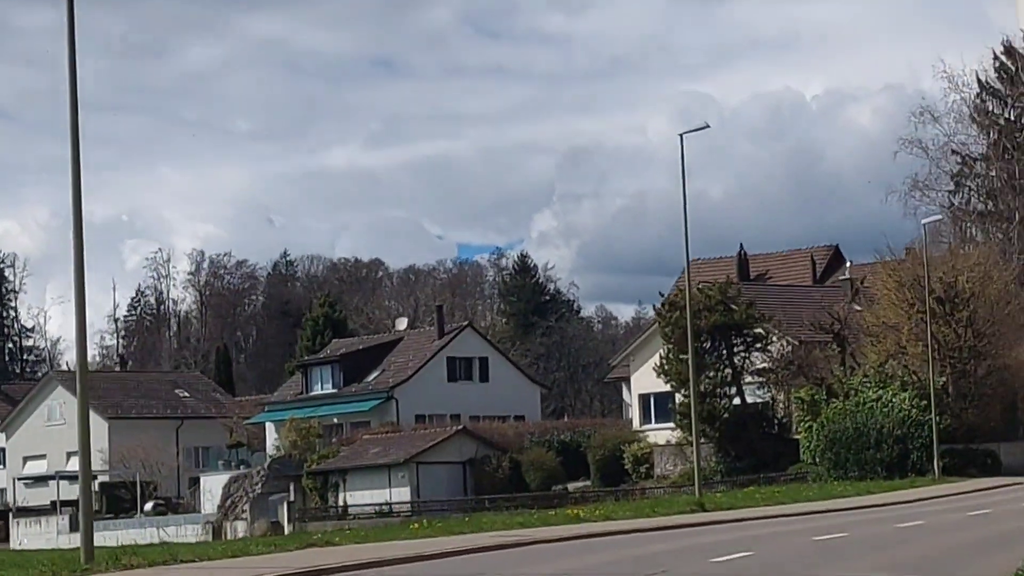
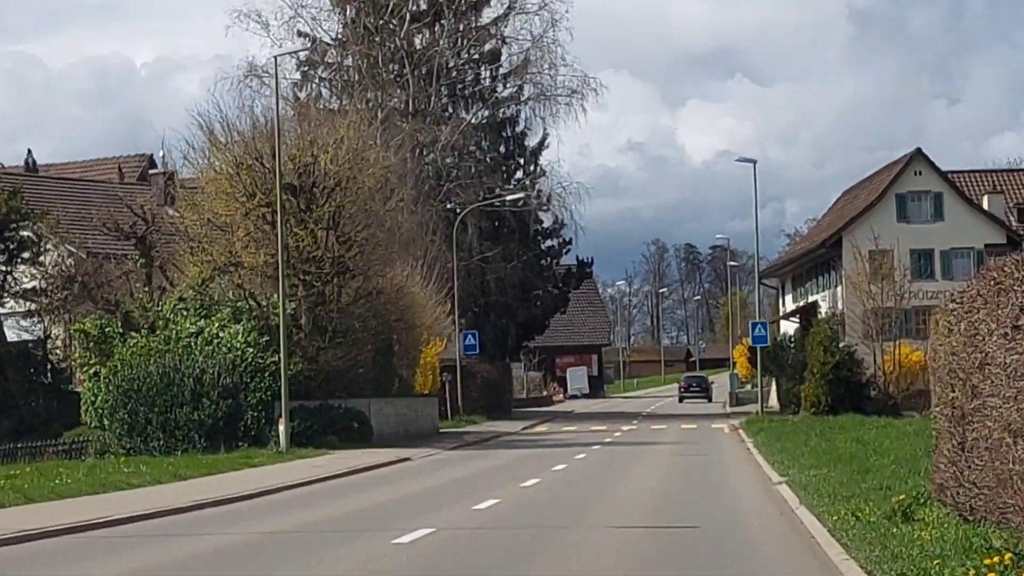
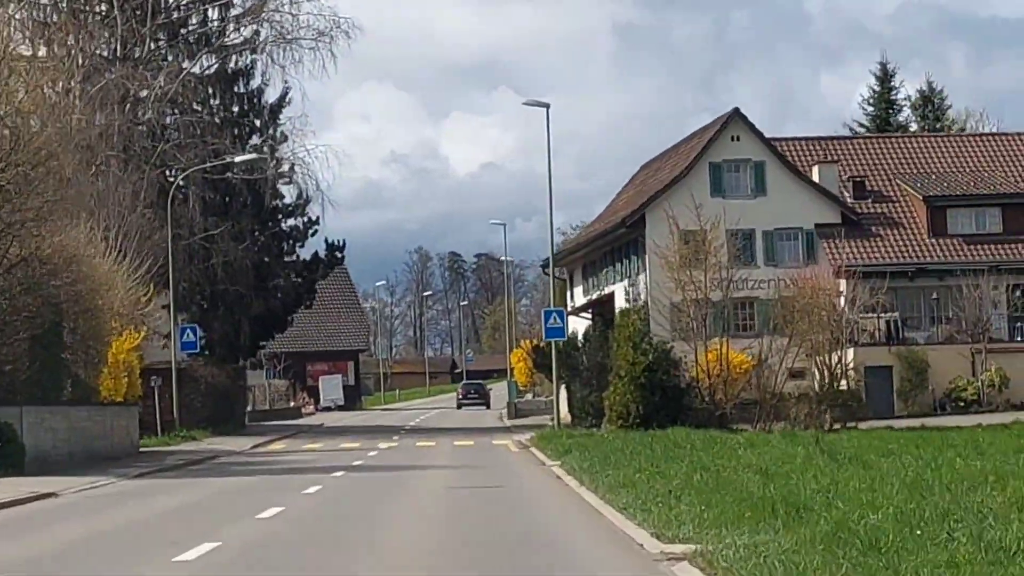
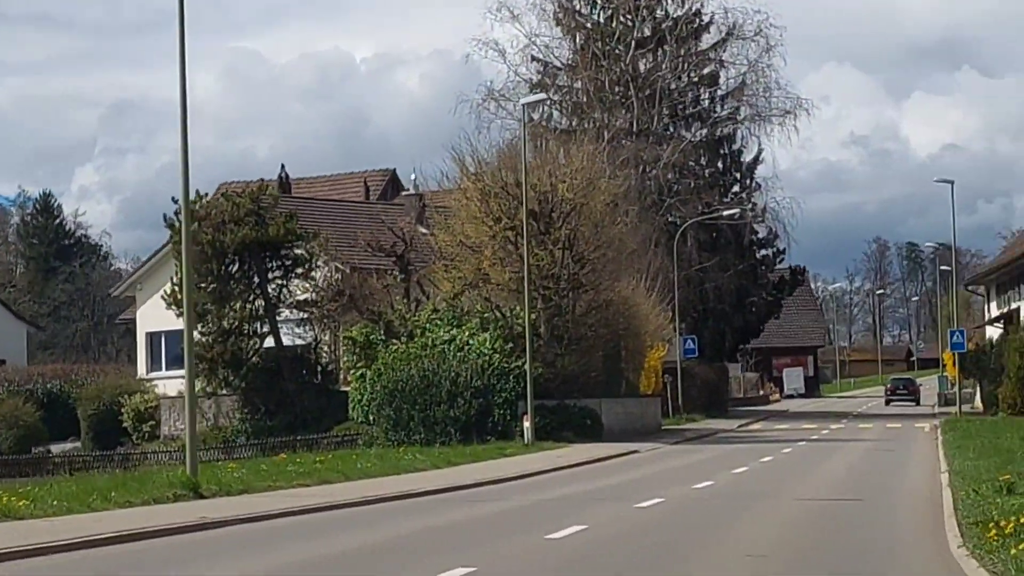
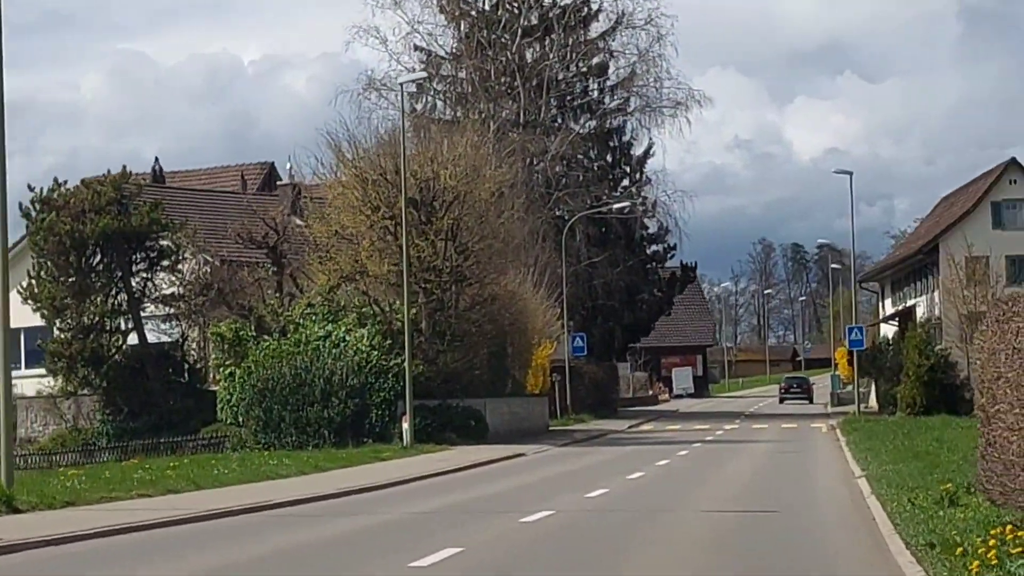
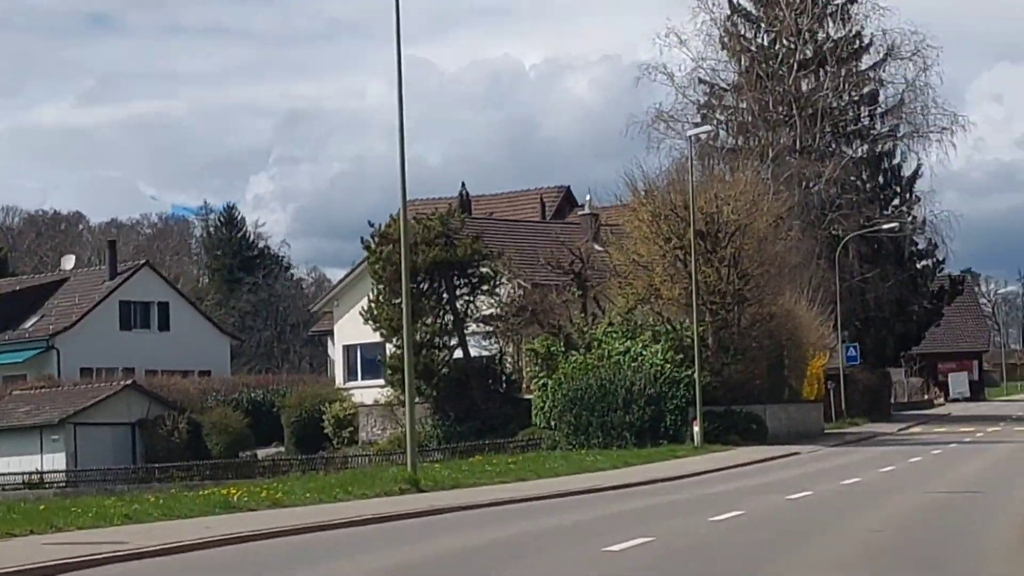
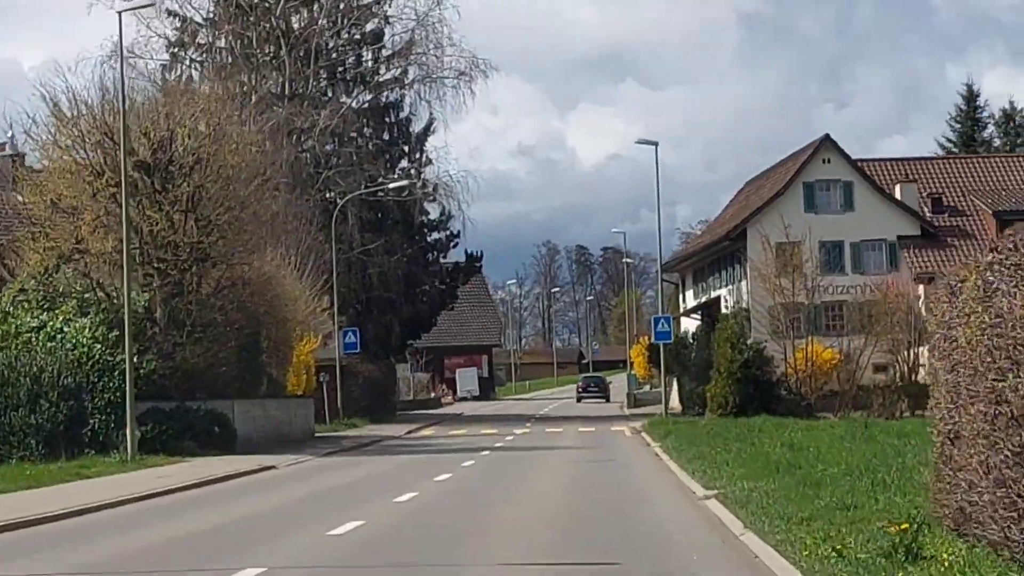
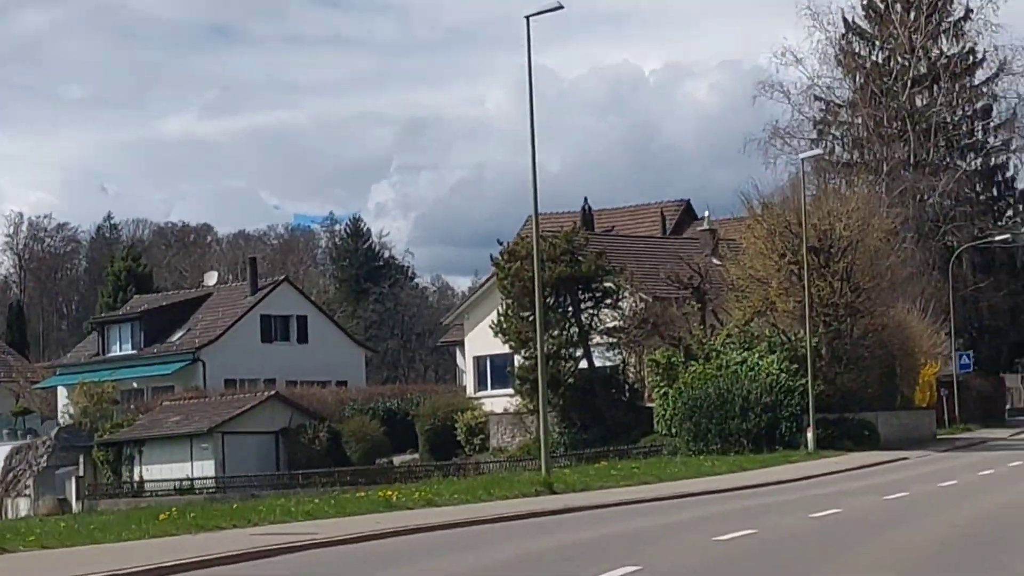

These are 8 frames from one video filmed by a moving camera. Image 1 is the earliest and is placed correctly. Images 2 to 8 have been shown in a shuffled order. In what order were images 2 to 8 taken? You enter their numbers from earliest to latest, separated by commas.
8, 6, 4, 5, 2, 7, 3
